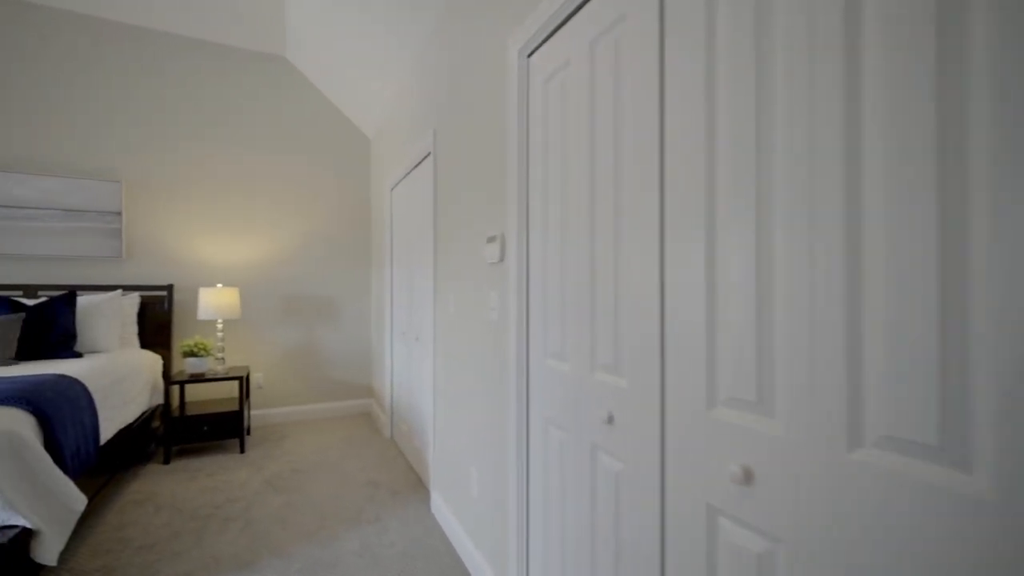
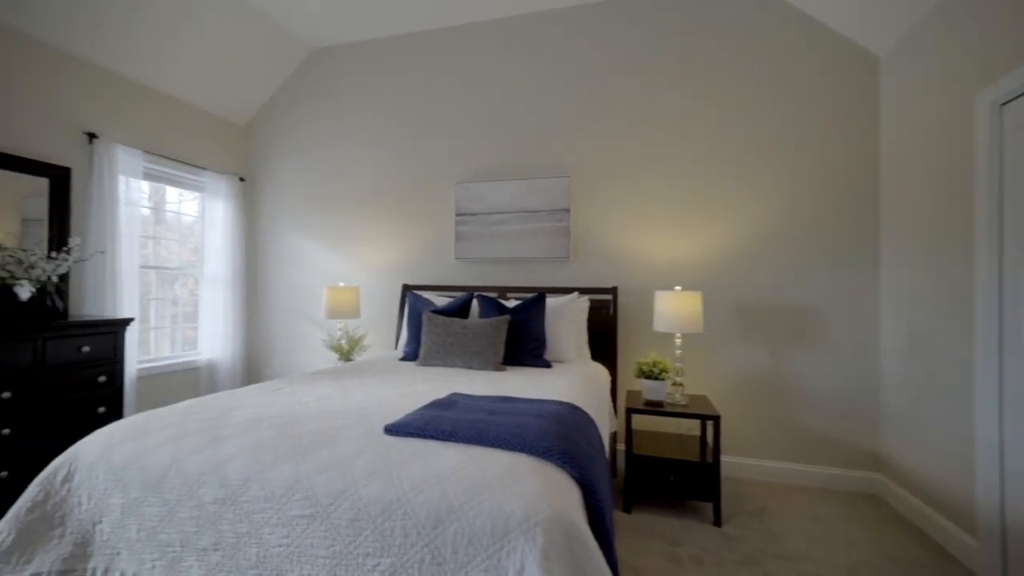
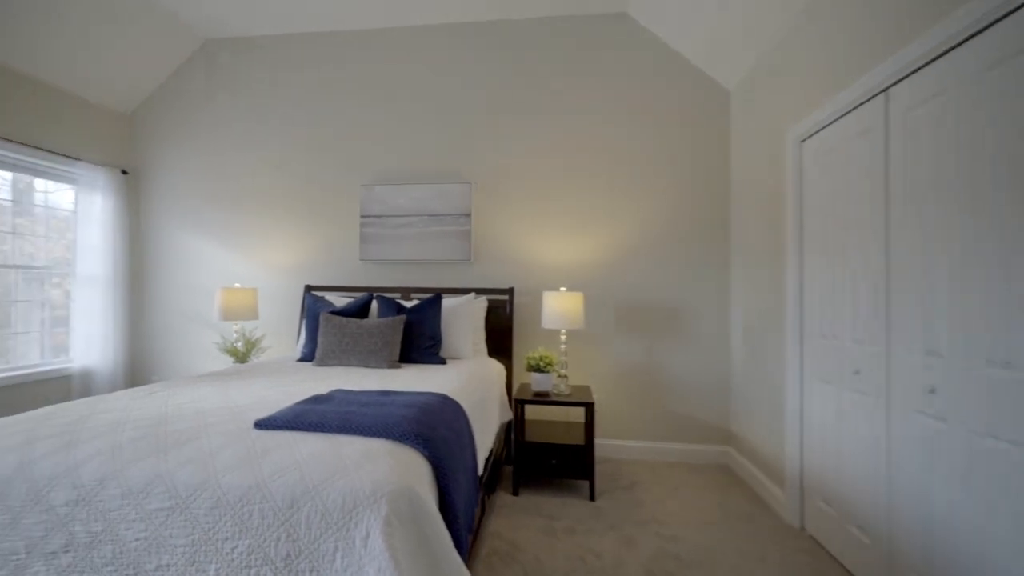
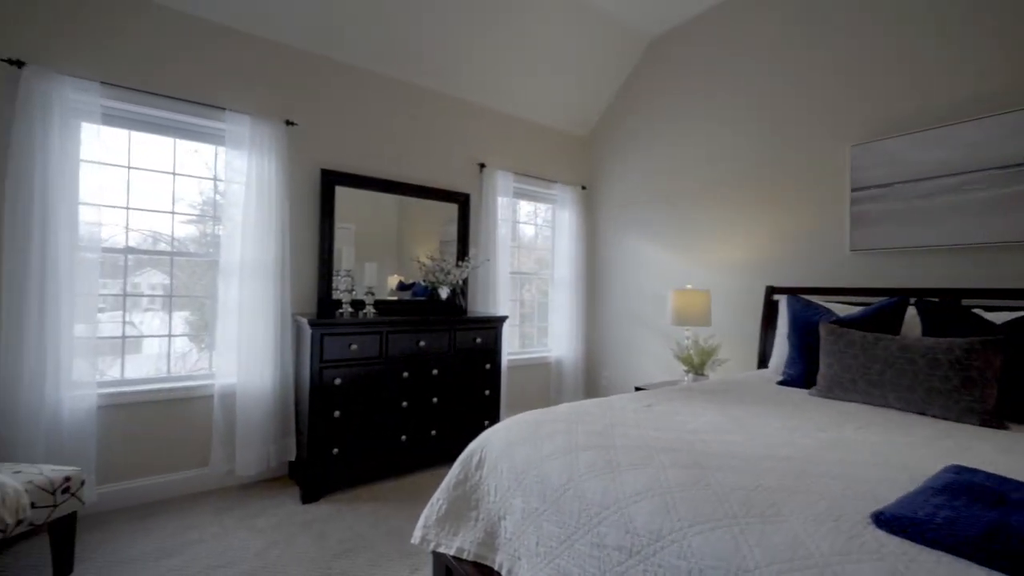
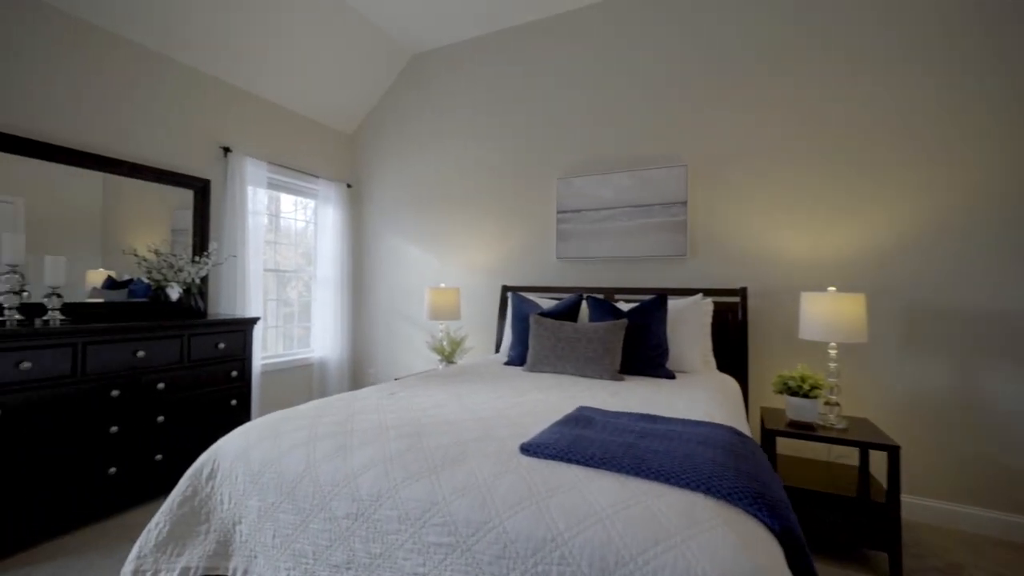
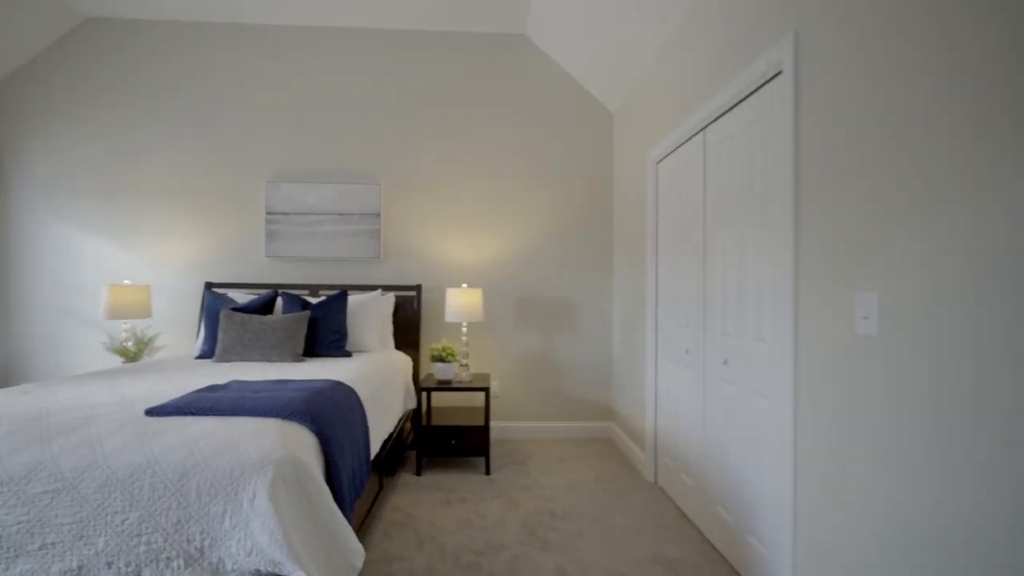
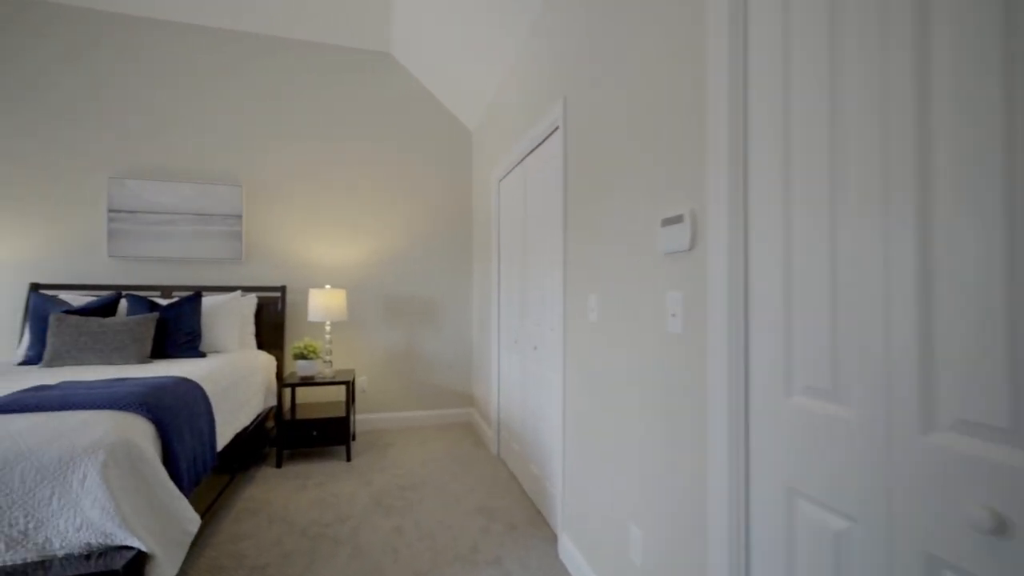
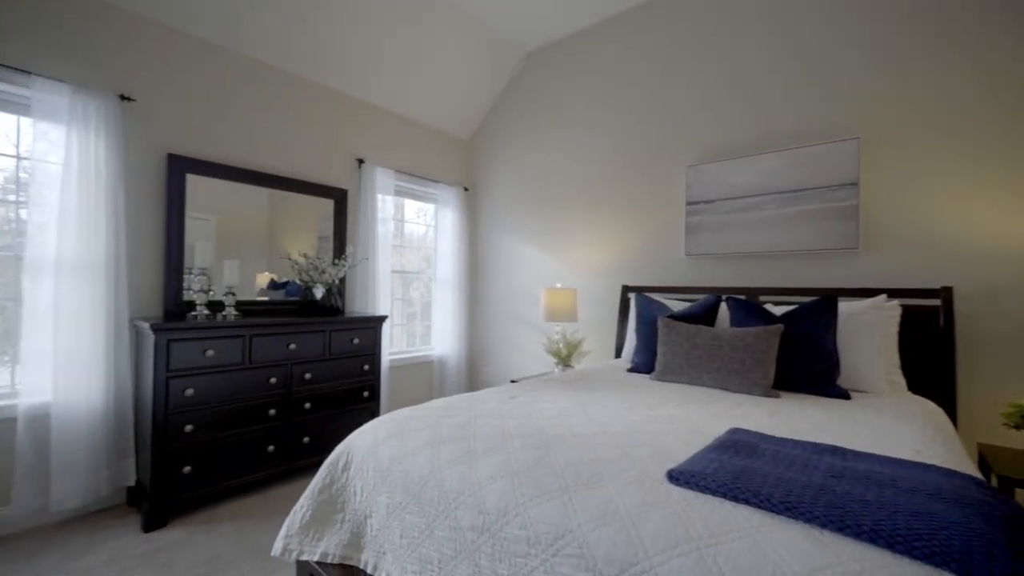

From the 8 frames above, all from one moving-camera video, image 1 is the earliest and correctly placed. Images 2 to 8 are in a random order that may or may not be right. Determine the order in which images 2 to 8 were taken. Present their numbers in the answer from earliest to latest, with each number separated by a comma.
7, 6, 3, 2, 5, 8, 4
